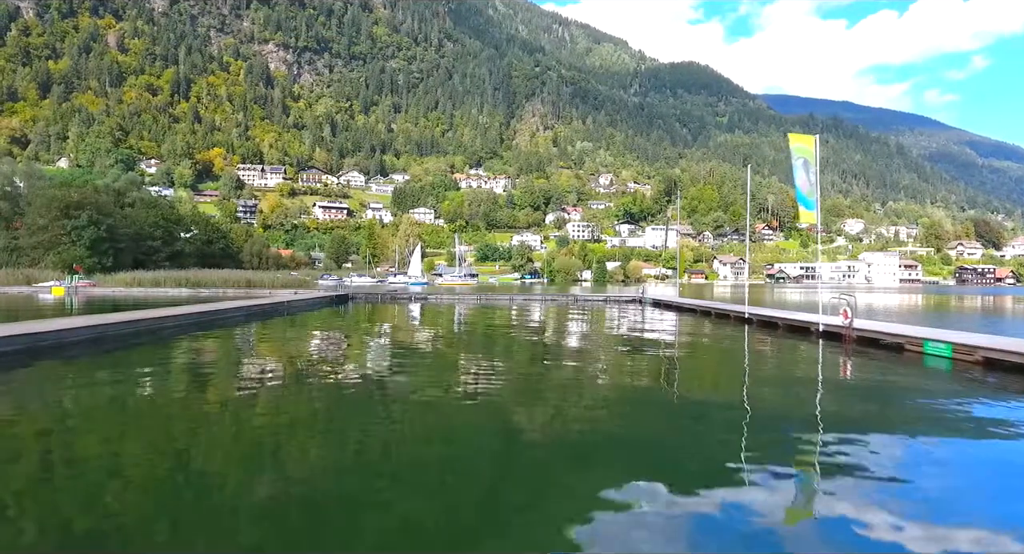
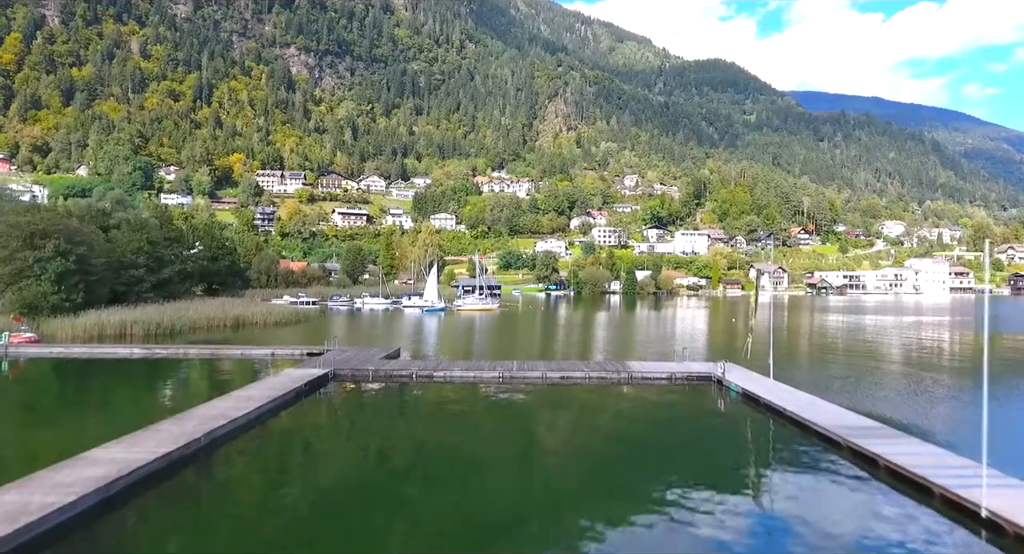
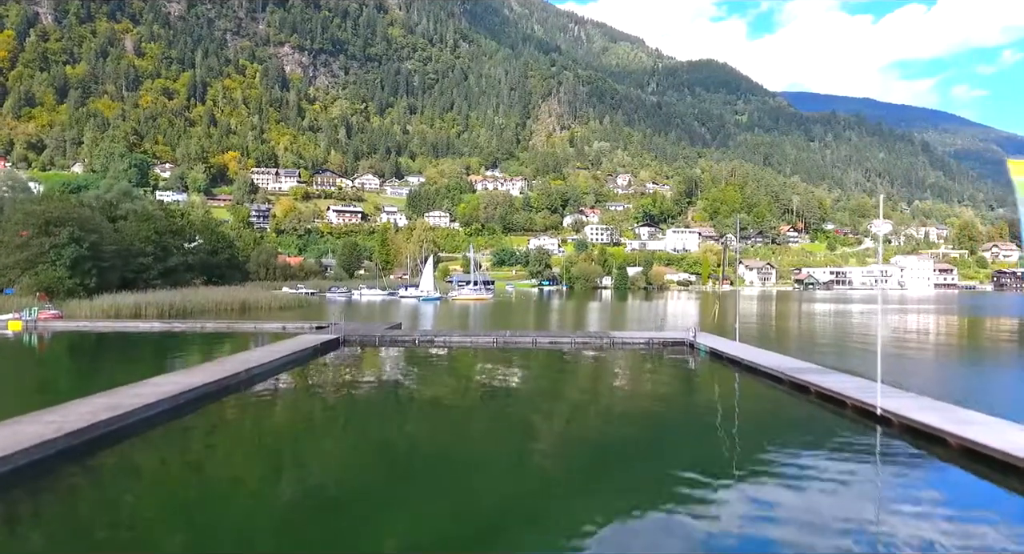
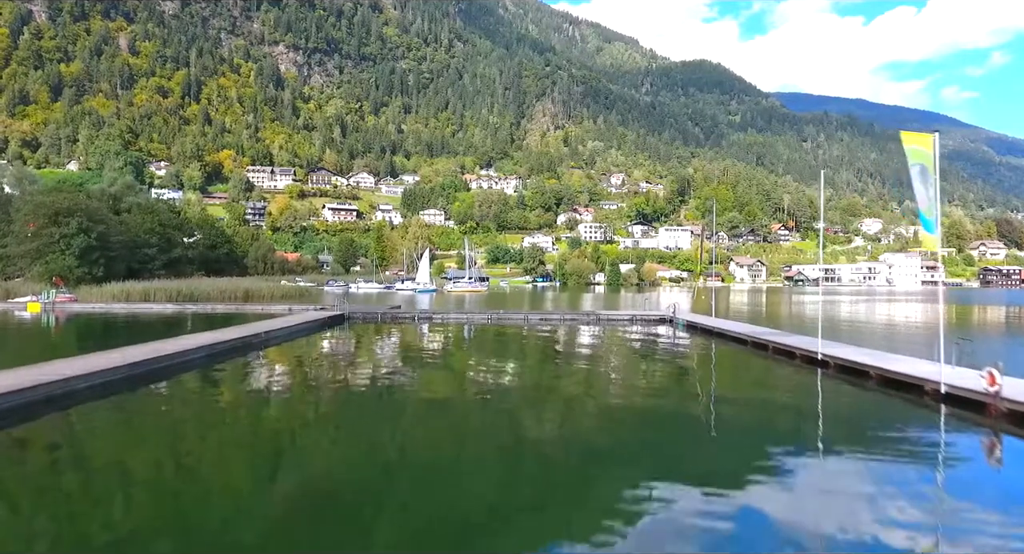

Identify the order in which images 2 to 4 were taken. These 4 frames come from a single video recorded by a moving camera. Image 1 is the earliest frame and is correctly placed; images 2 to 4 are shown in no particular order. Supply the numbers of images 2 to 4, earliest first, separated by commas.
4, 3, 2
